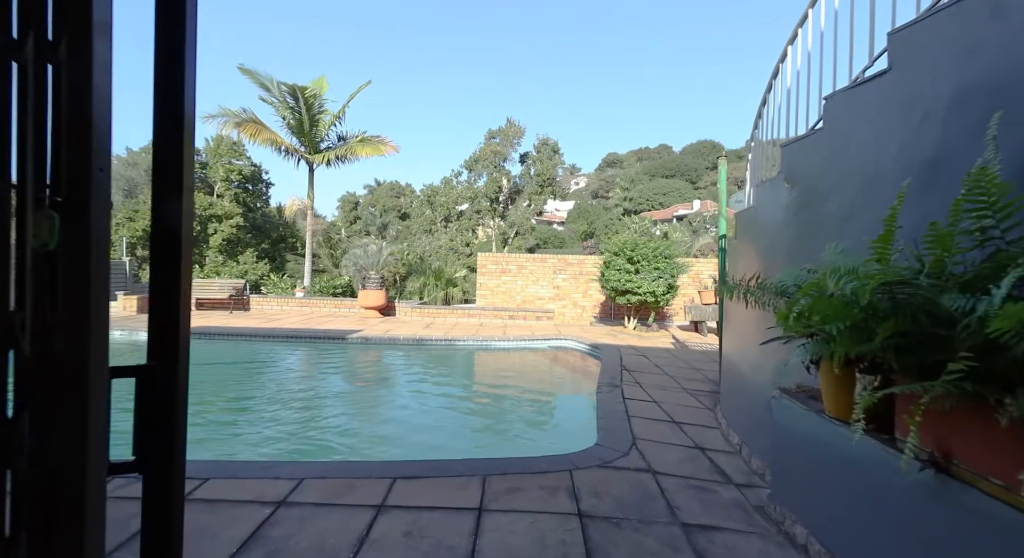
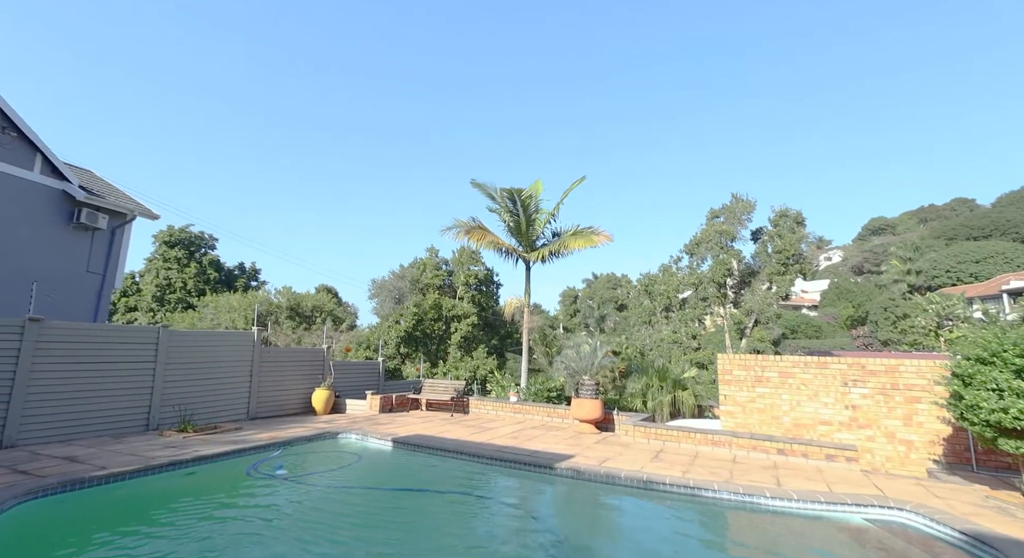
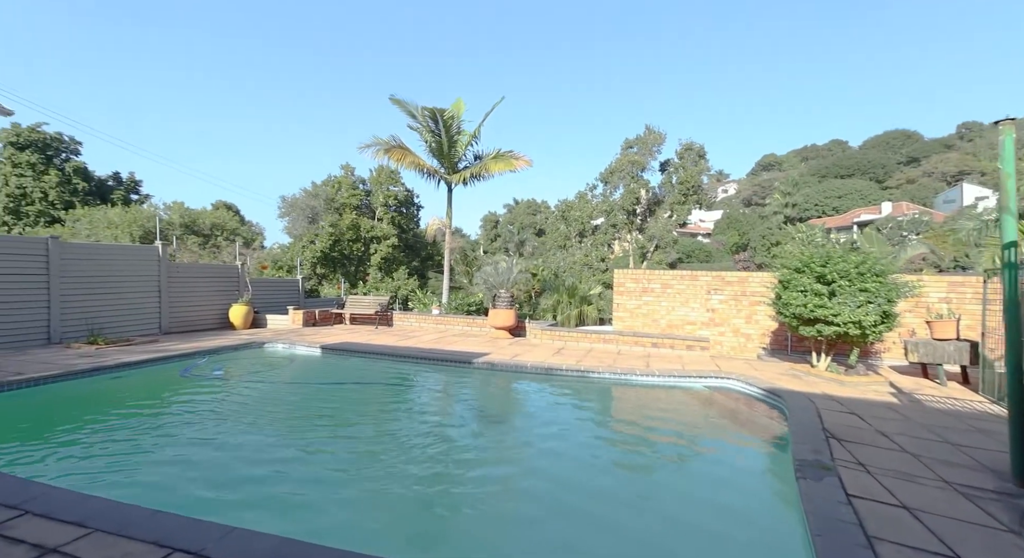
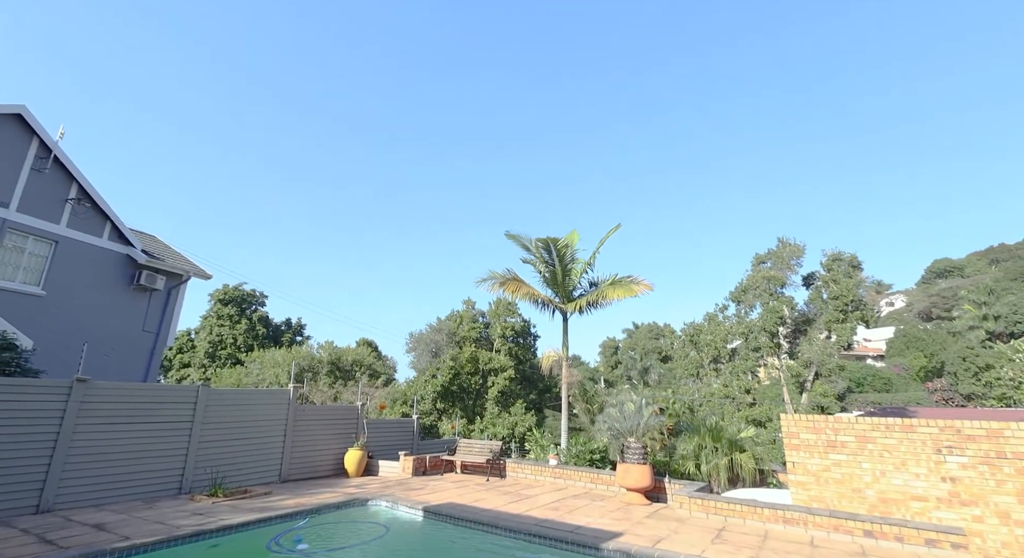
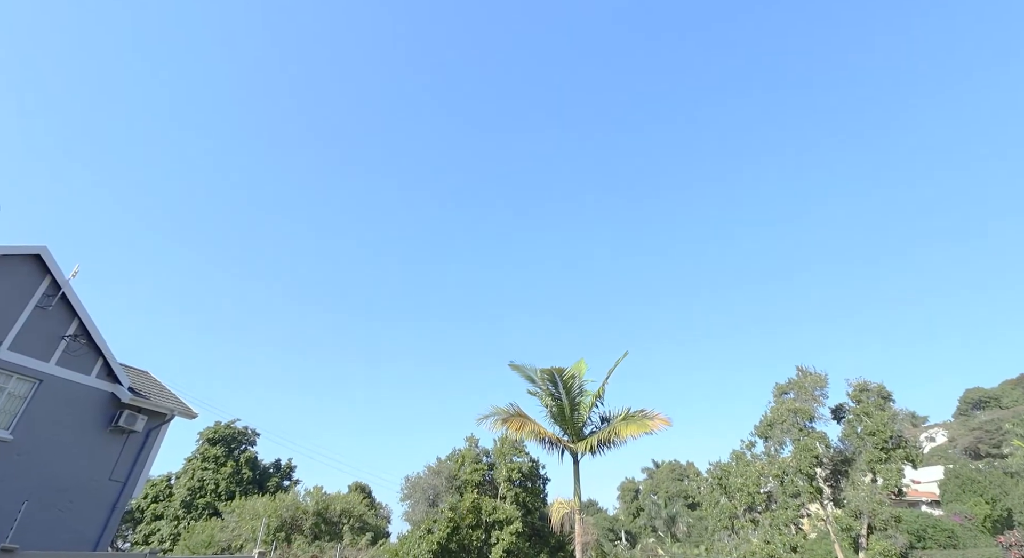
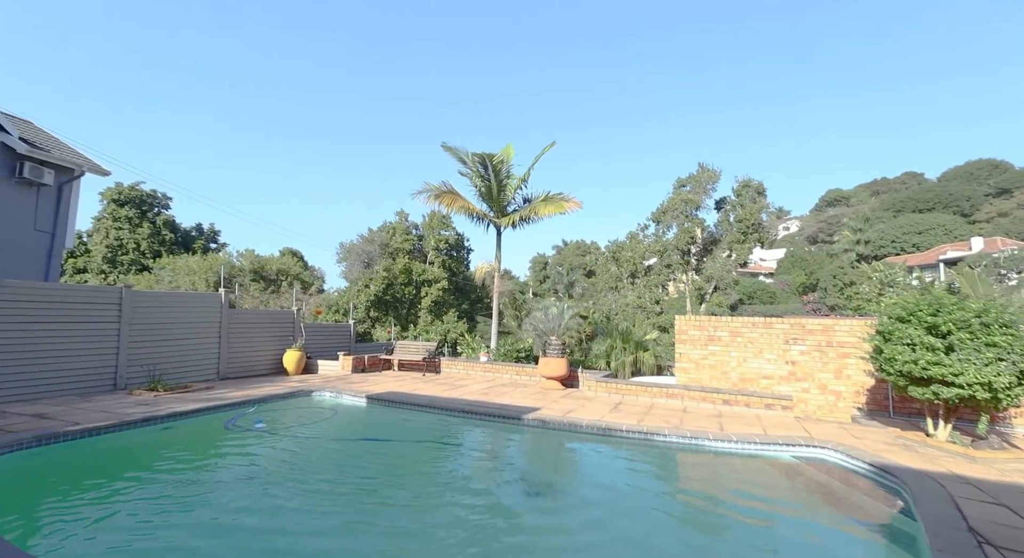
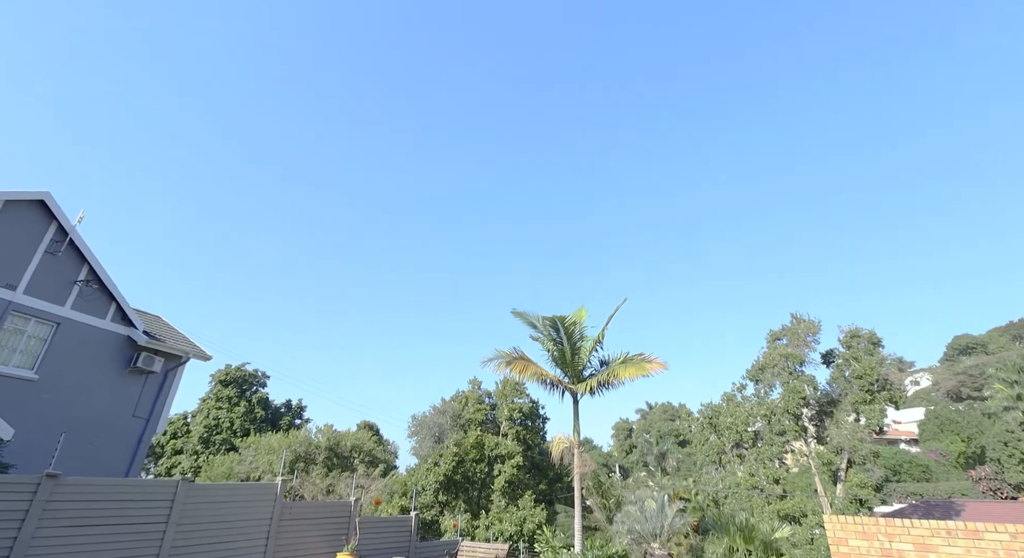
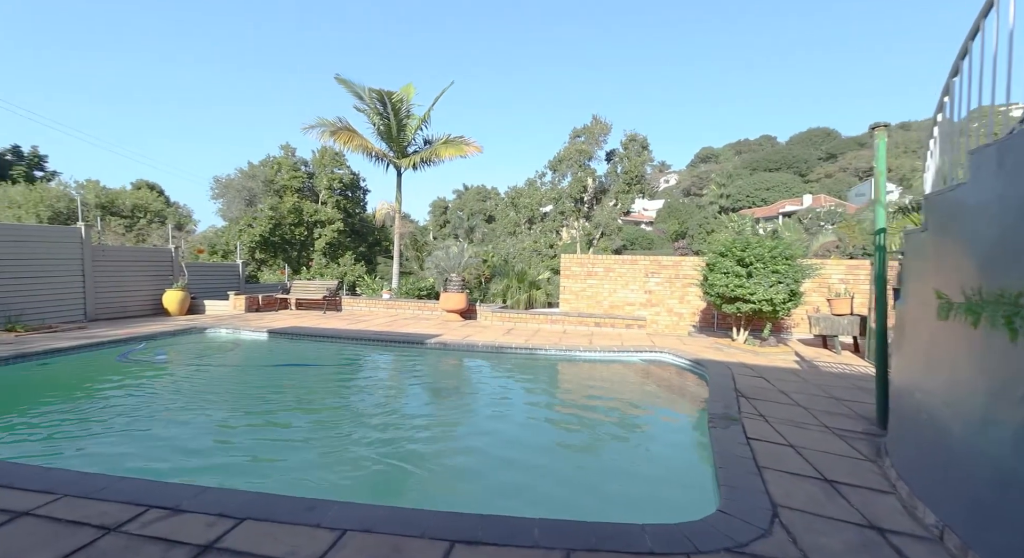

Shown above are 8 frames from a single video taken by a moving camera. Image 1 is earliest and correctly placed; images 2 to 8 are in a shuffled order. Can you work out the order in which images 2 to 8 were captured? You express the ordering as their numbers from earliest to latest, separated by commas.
8, 3, 6, 2, 4, 7, 5
